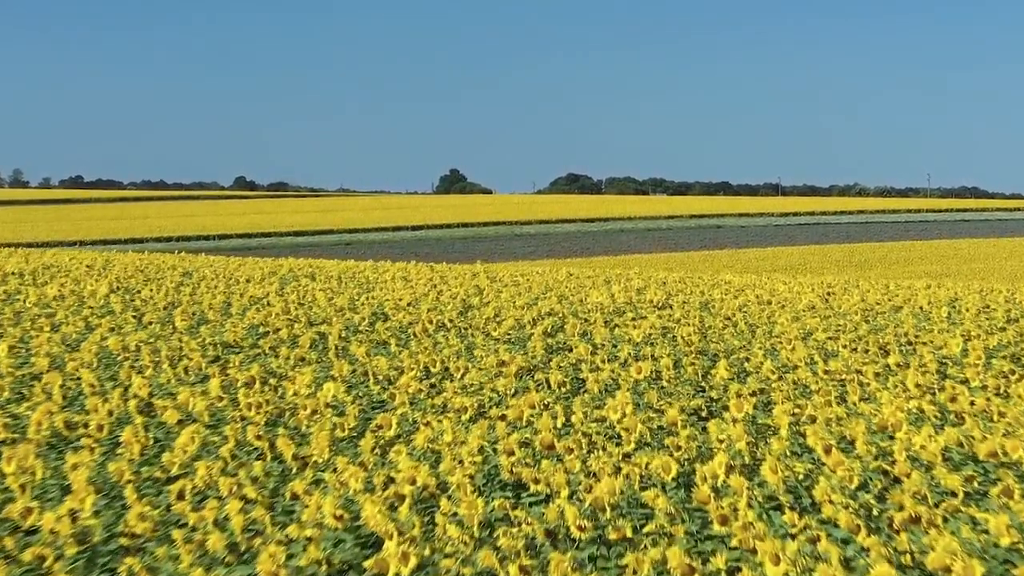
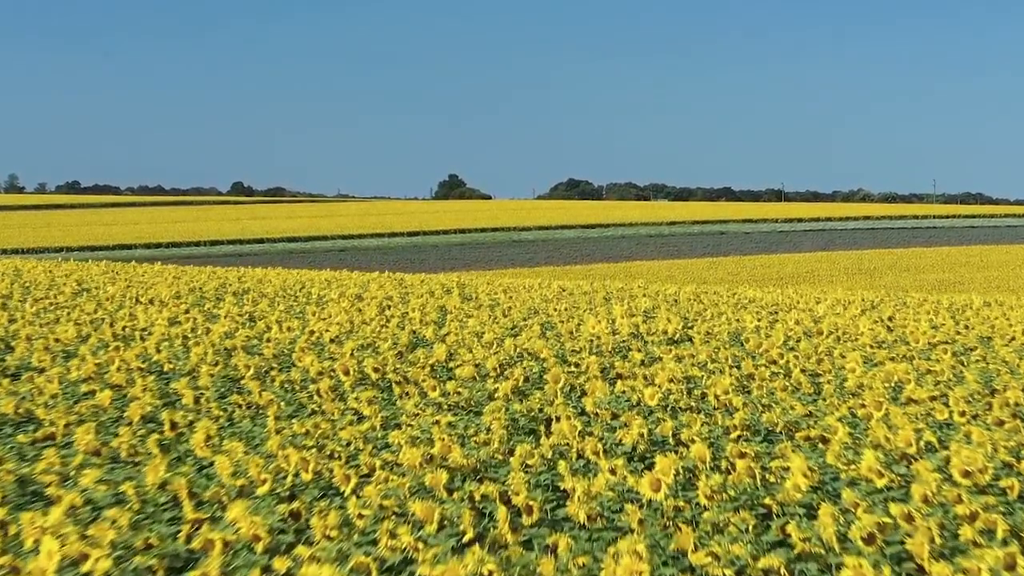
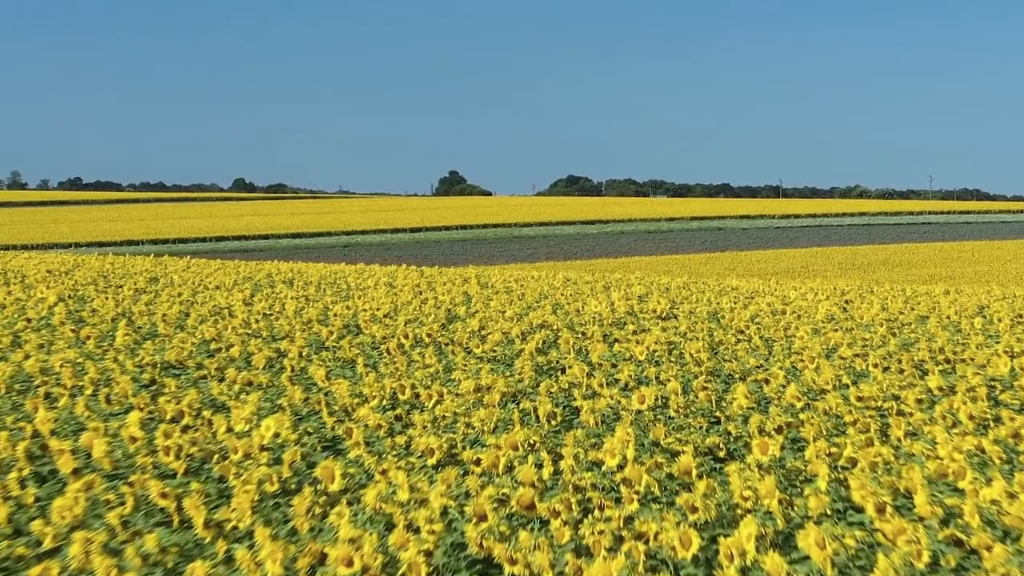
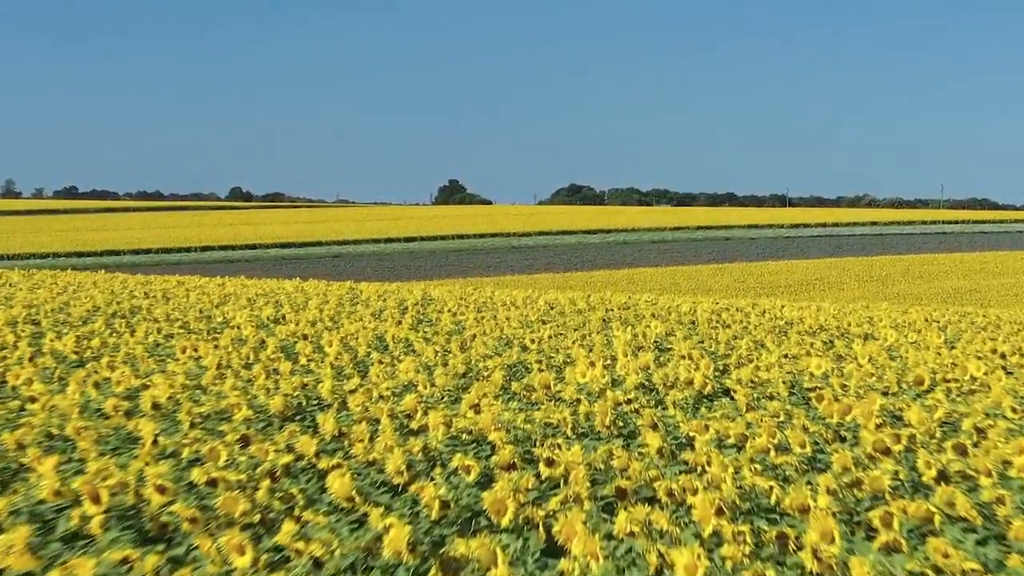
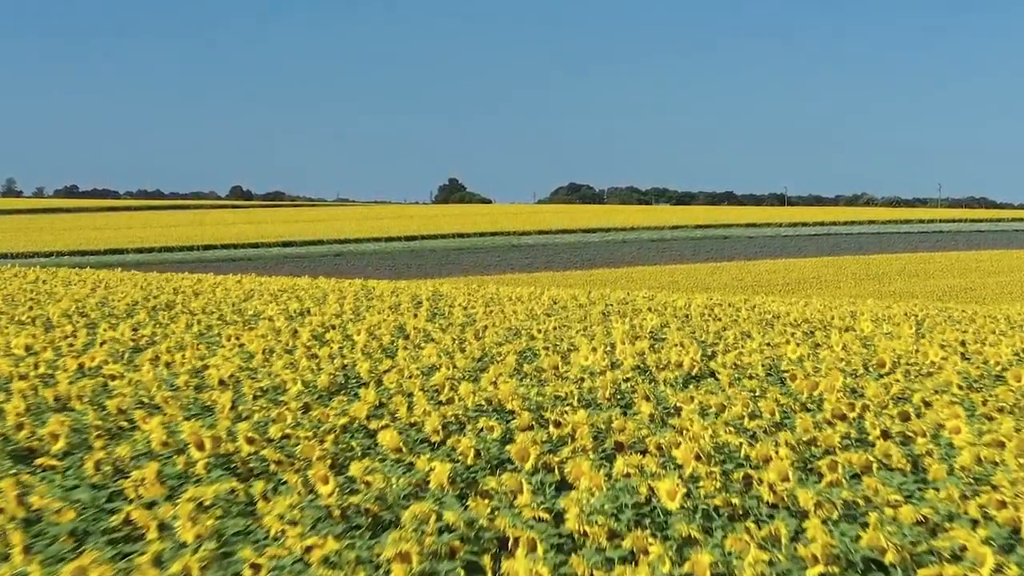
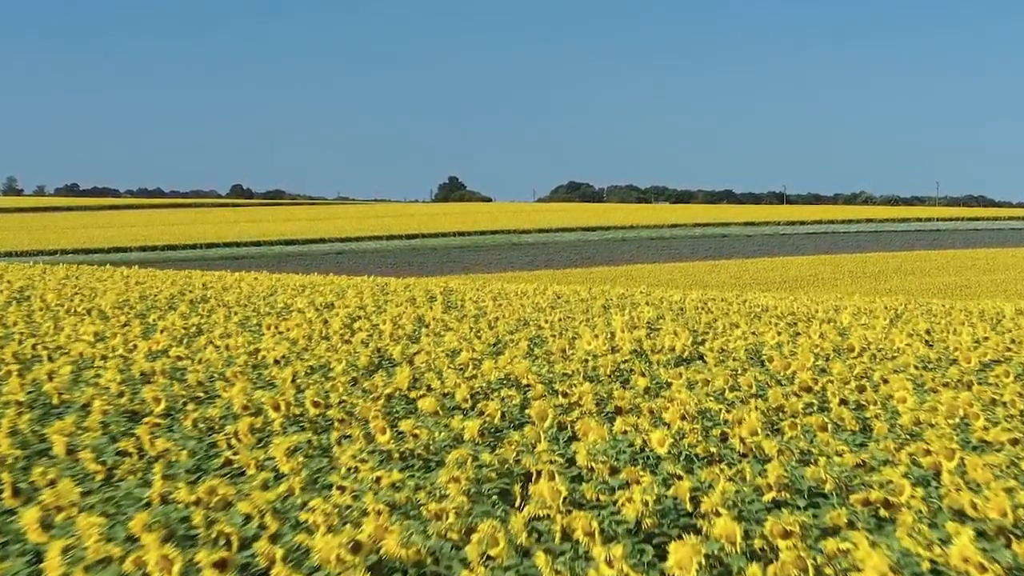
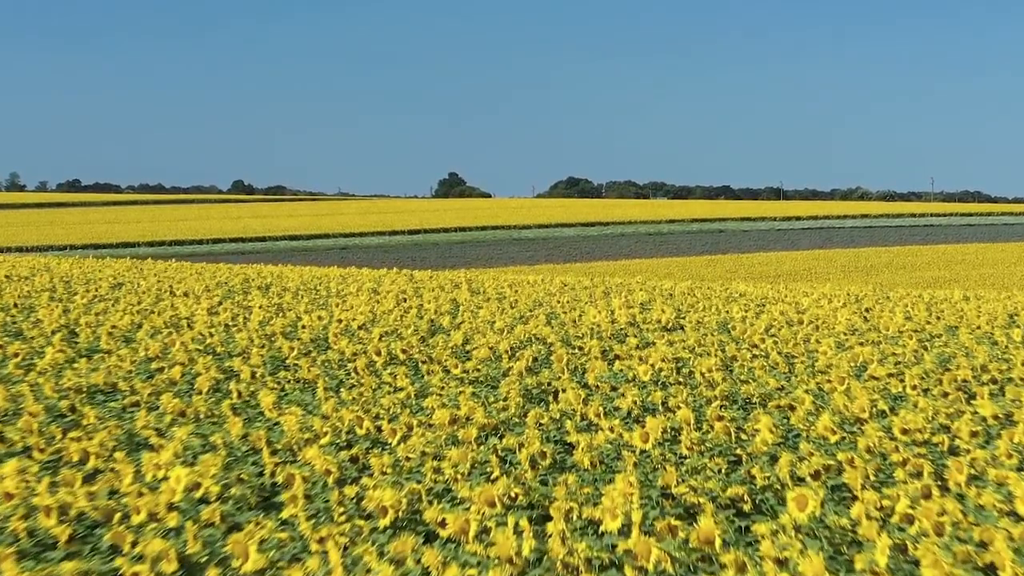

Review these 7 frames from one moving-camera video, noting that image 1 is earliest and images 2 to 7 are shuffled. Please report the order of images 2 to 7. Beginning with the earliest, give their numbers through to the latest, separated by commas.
3, 7, 2, 6, 5, 4
